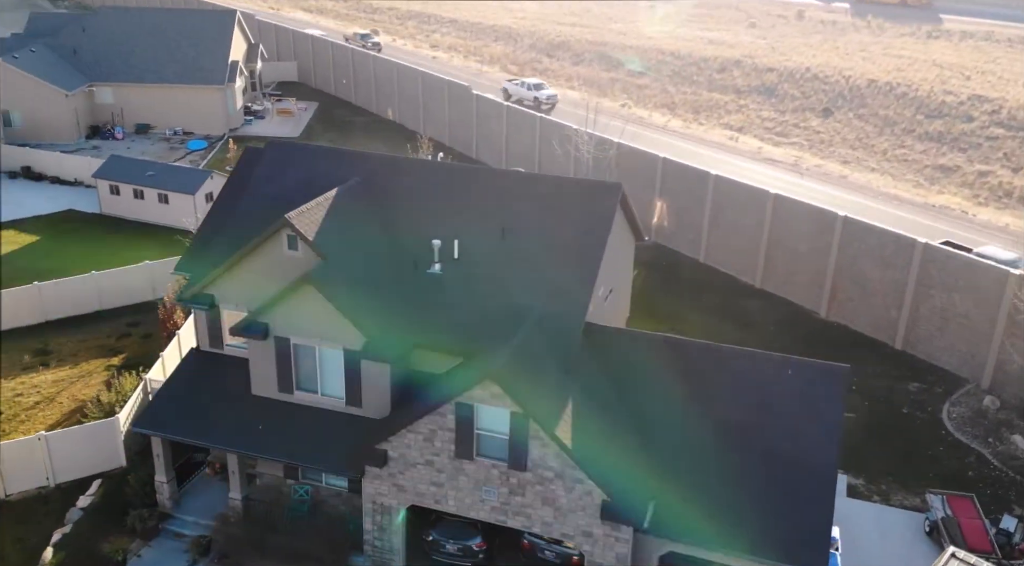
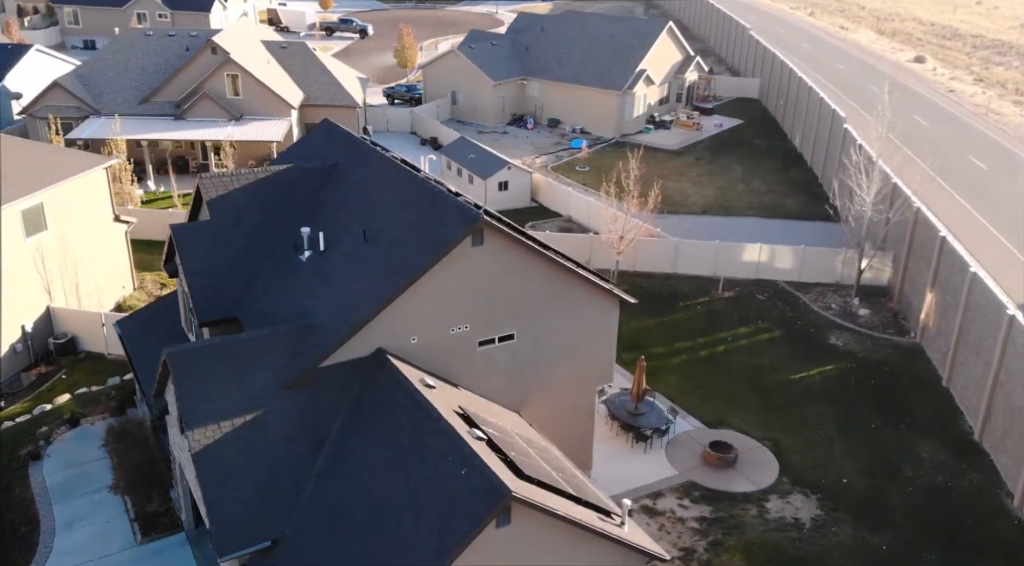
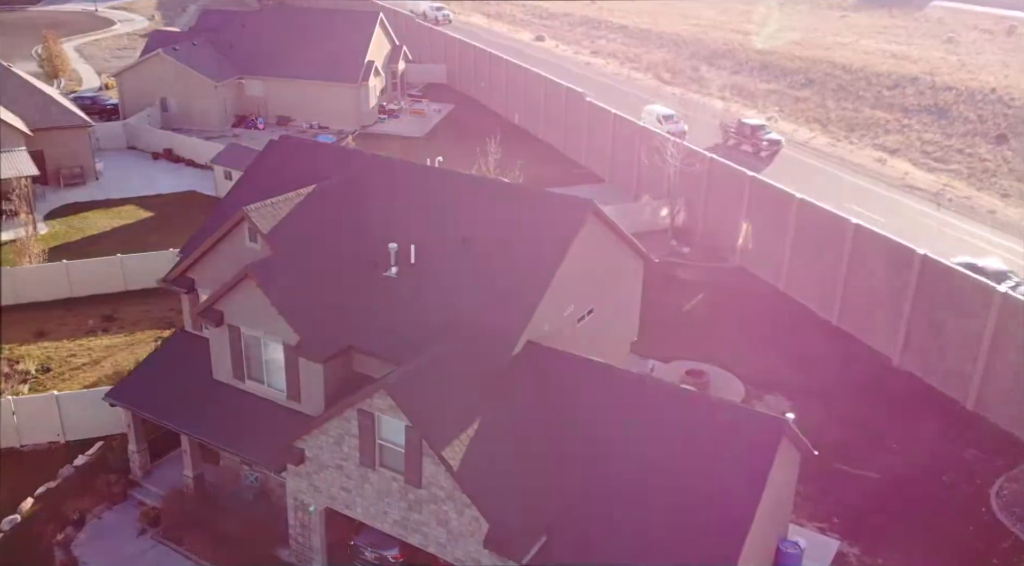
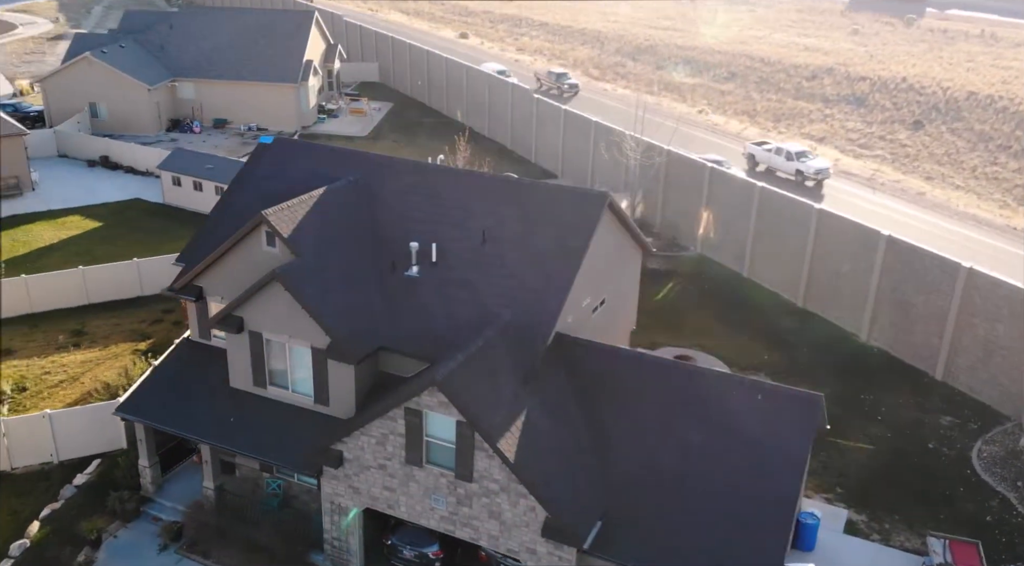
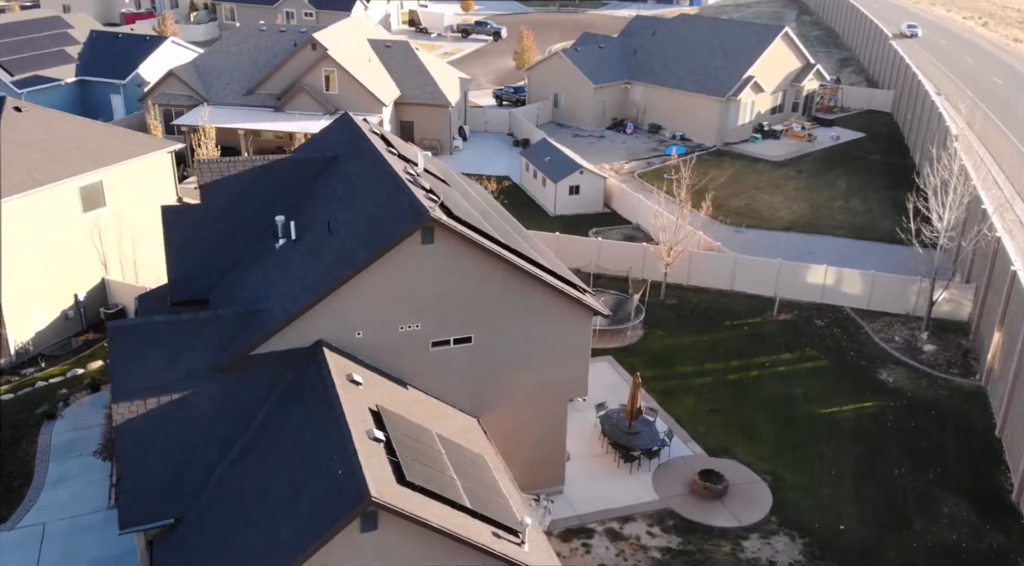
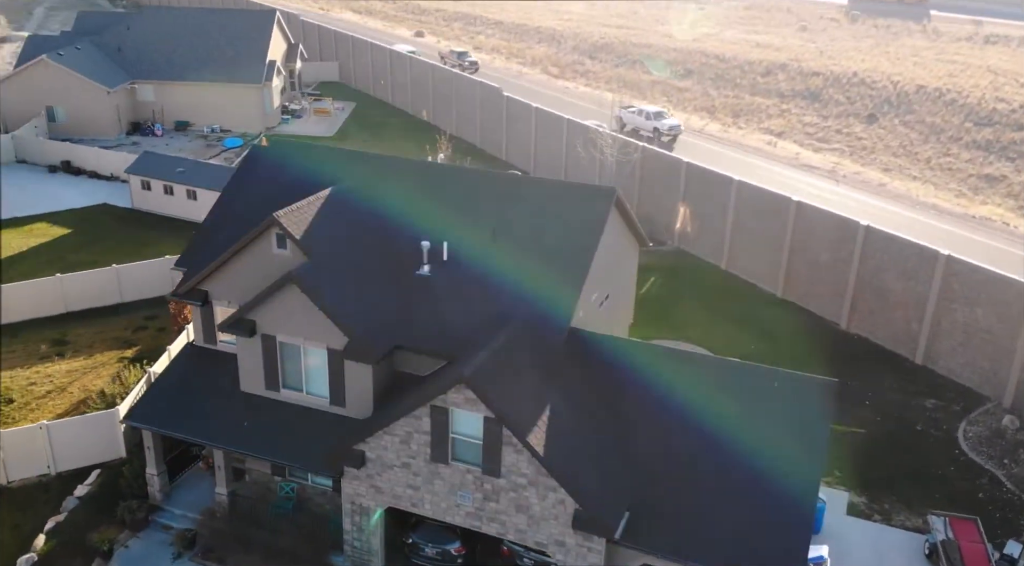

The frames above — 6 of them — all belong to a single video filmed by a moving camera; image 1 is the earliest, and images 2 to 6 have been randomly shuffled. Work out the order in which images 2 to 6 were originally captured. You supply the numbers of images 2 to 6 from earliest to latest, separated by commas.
6, 4, 3, 2, 5
